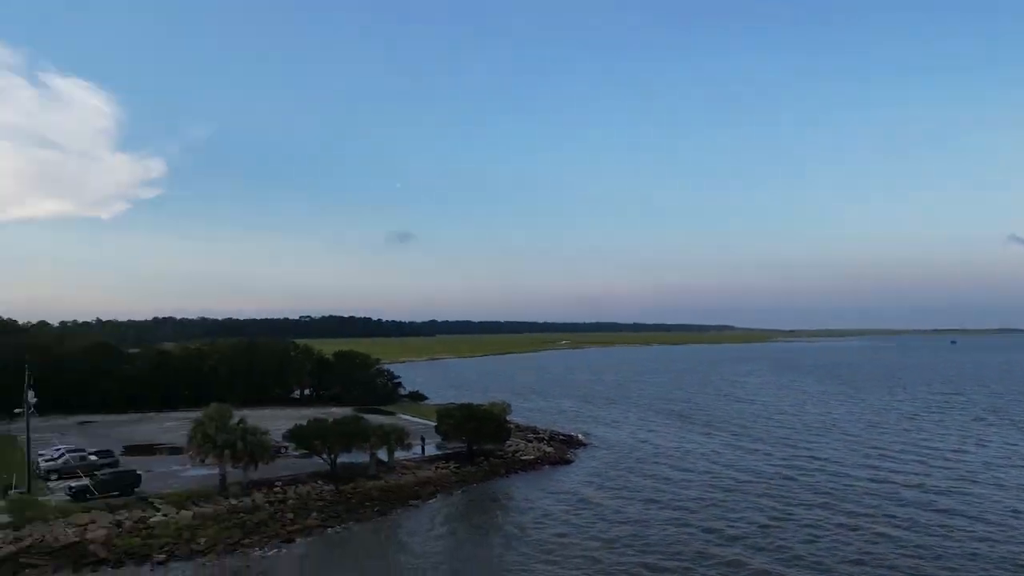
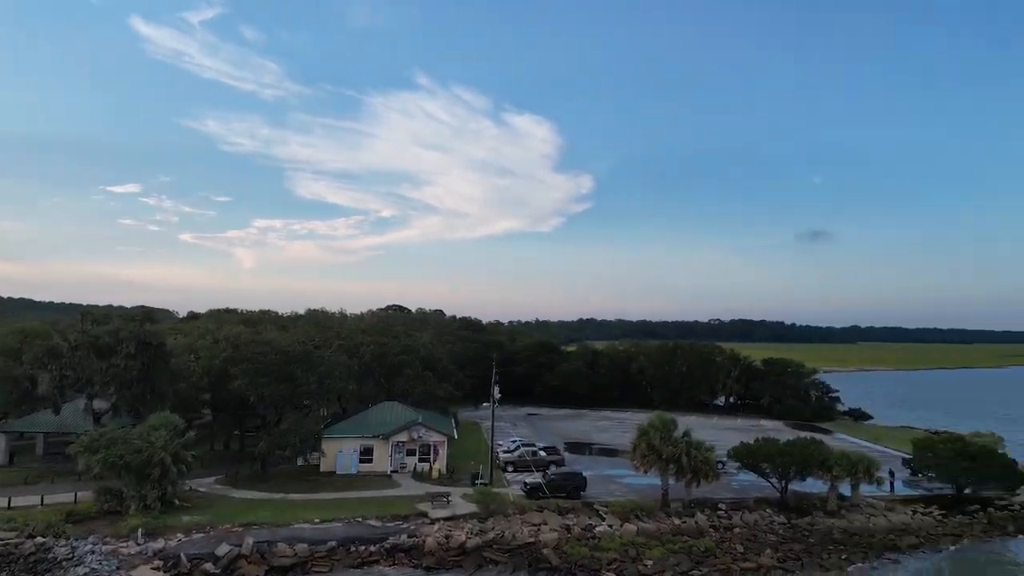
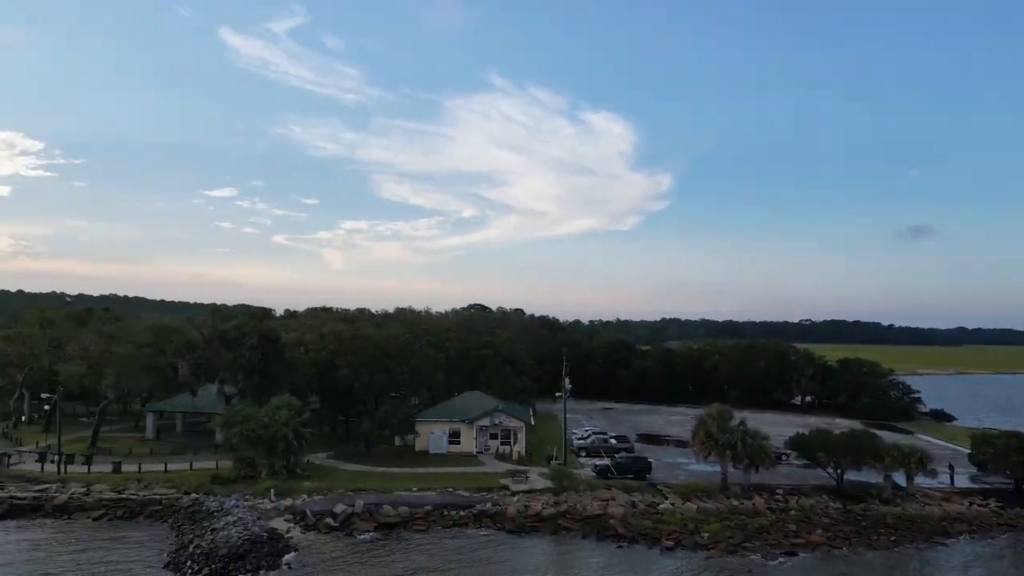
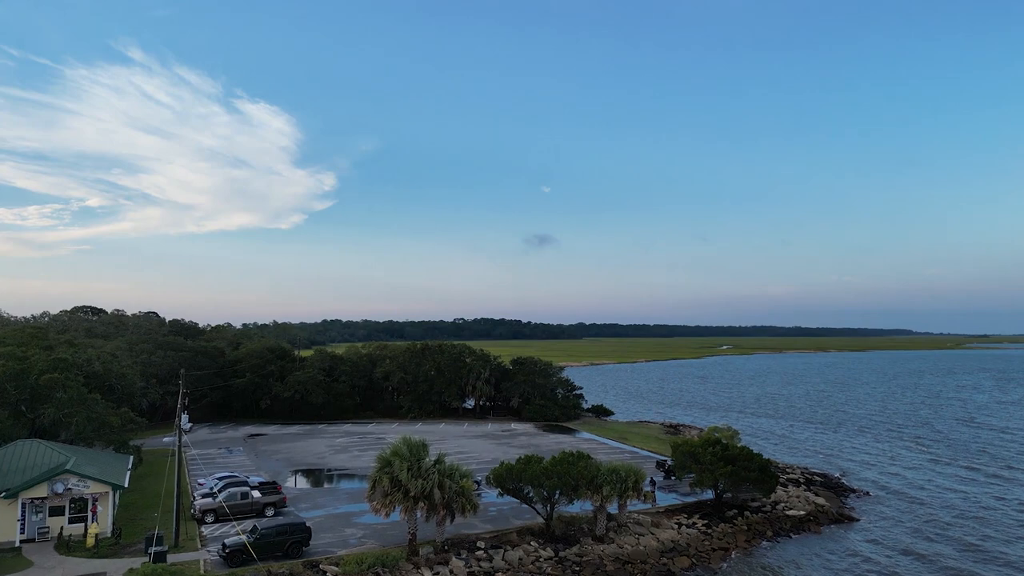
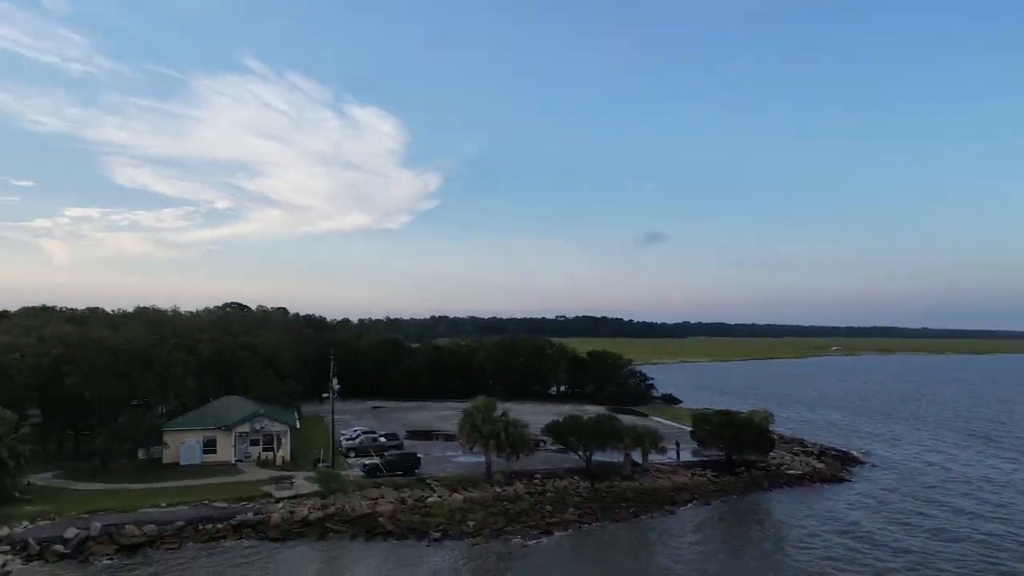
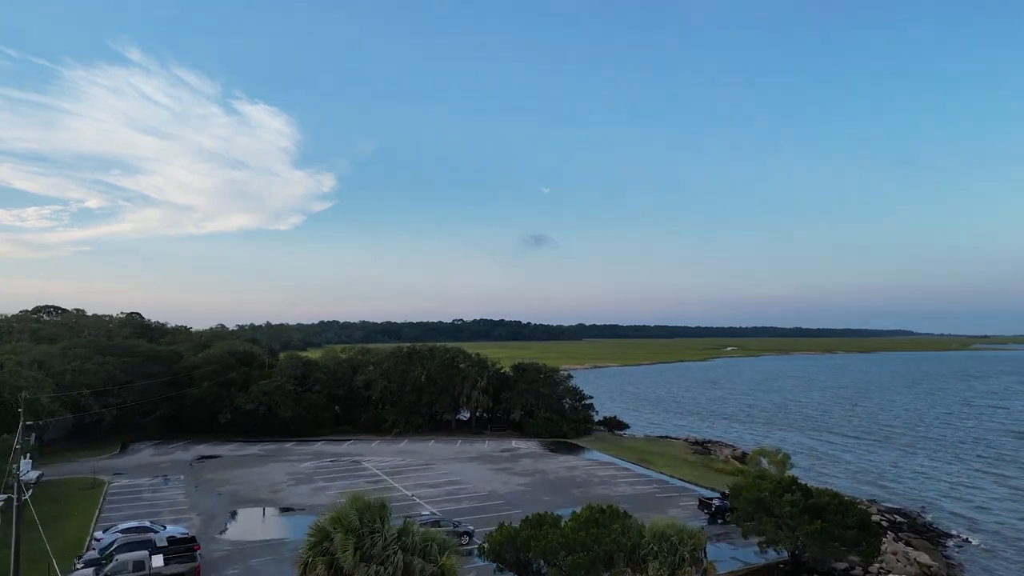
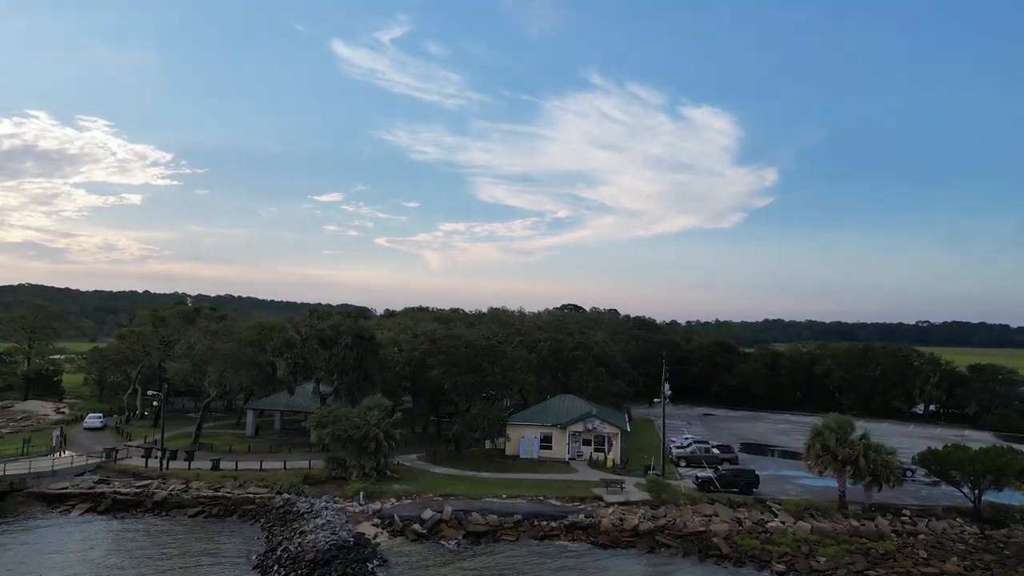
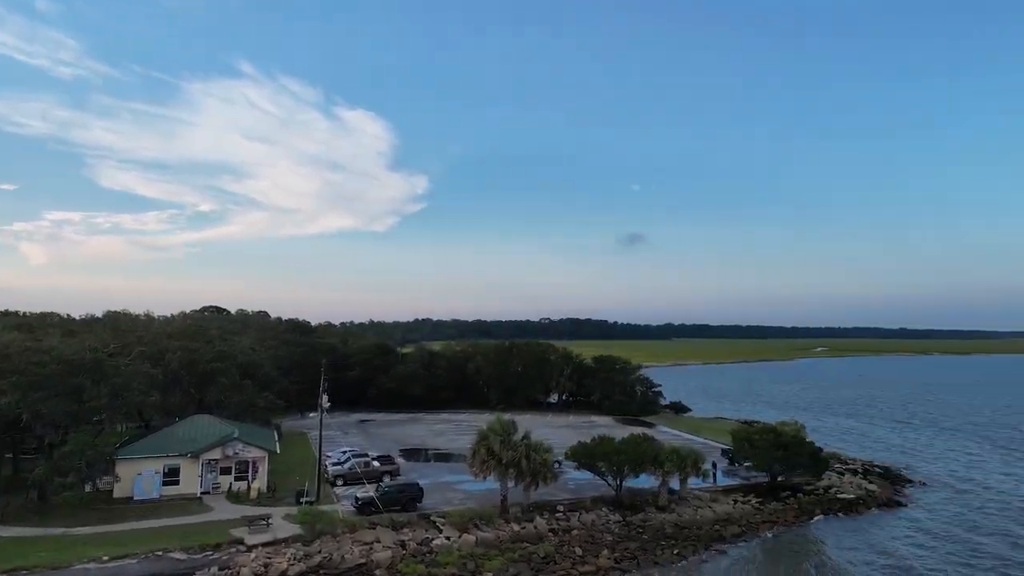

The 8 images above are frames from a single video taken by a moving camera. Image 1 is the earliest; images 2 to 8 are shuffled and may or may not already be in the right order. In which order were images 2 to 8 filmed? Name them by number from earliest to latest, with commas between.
5, 3, 7, 2, 8, 4, 6
